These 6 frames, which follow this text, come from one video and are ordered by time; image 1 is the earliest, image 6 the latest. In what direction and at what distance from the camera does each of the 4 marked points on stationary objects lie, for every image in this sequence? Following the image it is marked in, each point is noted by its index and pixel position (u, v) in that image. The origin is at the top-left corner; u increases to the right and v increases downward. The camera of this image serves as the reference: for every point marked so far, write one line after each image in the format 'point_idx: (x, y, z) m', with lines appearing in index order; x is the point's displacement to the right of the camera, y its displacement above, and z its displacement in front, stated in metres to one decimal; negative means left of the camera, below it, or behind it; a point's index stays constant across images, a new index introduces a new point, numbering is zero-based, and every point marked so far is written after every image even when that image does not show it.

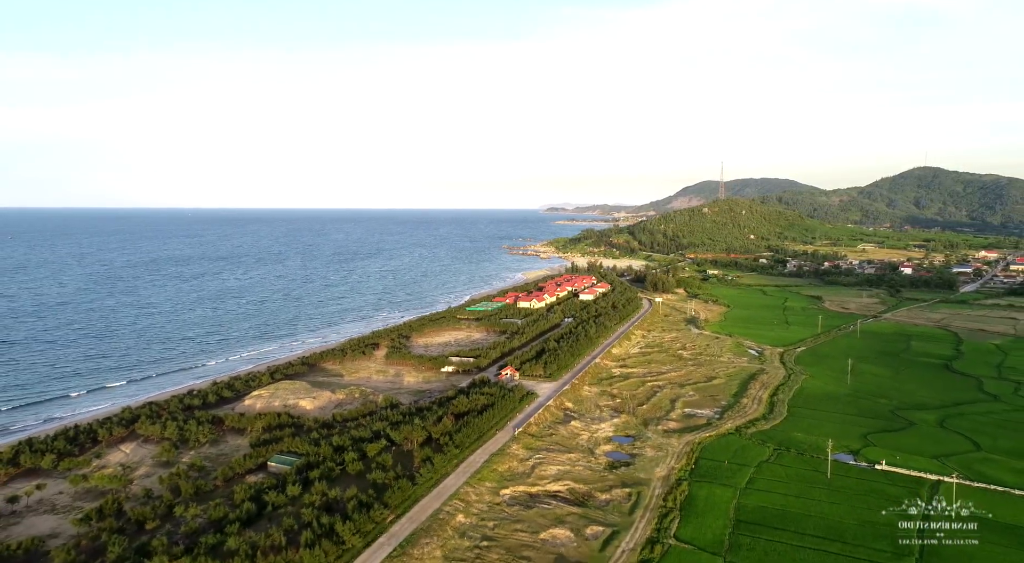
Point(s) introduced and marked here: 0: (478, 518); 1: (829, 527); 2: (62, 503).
0: (-1.0, -7.1, +20.0) m
1: (+9.4, -7.2, +19.7) m
2: (-13.3, -6.5, +19.7) m
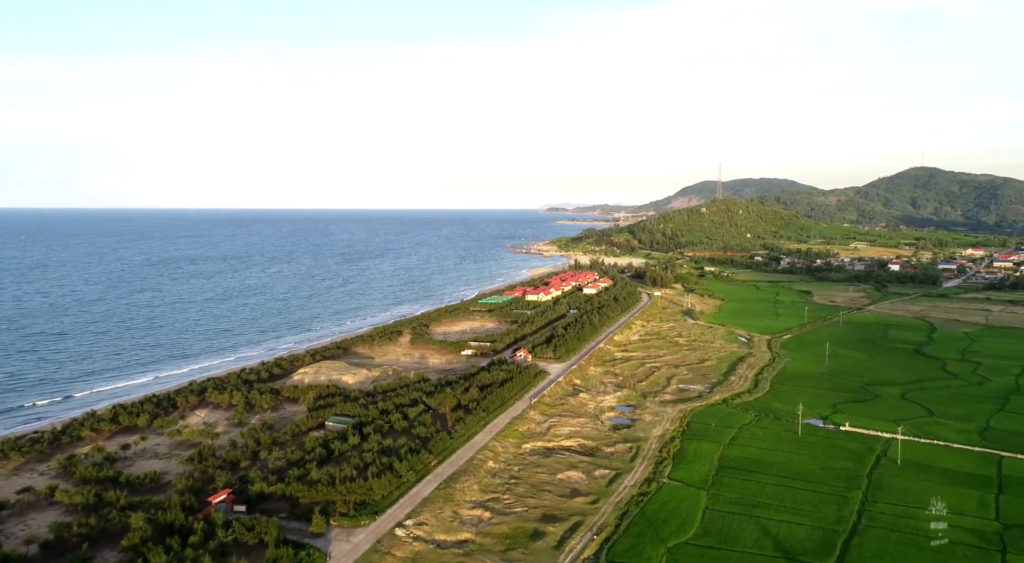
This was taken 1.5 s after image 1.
0: (-0.2, -6.6, +24.2) m
1: (+10.2, -6.8, +23.9) m
2: (-12.5, -6.0, +23.9) m
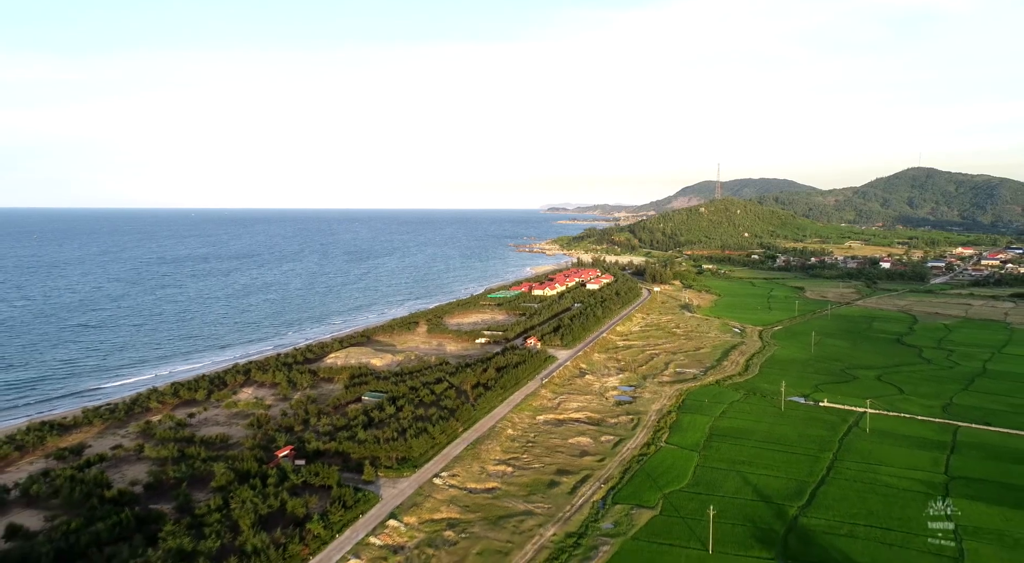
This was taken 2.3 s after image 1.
0: (+0.5, -6.2, +27.6) m
1: (+10.9, -6.4, +27.3) m
2: (-11.9, -5.6, +27.3) m
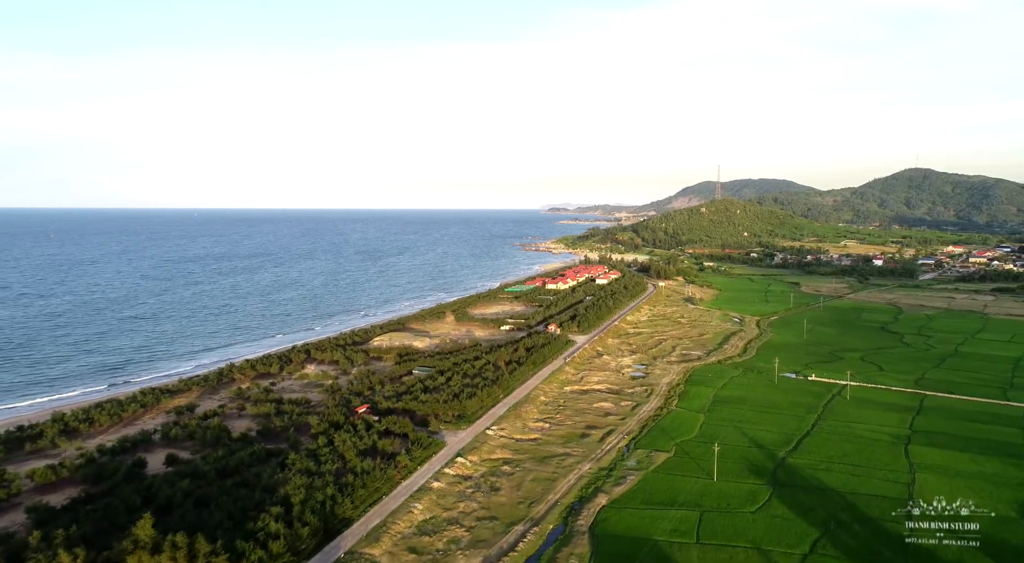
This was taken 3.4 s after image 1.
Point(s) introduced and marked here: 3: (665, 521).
0: (+2.1, -5.6, +32.3) m
1: (+12.4, -5.8, +32.0) m
2: (-10.3, -5.1, +32.0) m
3: (+4.6, -7.1, +19.9) m
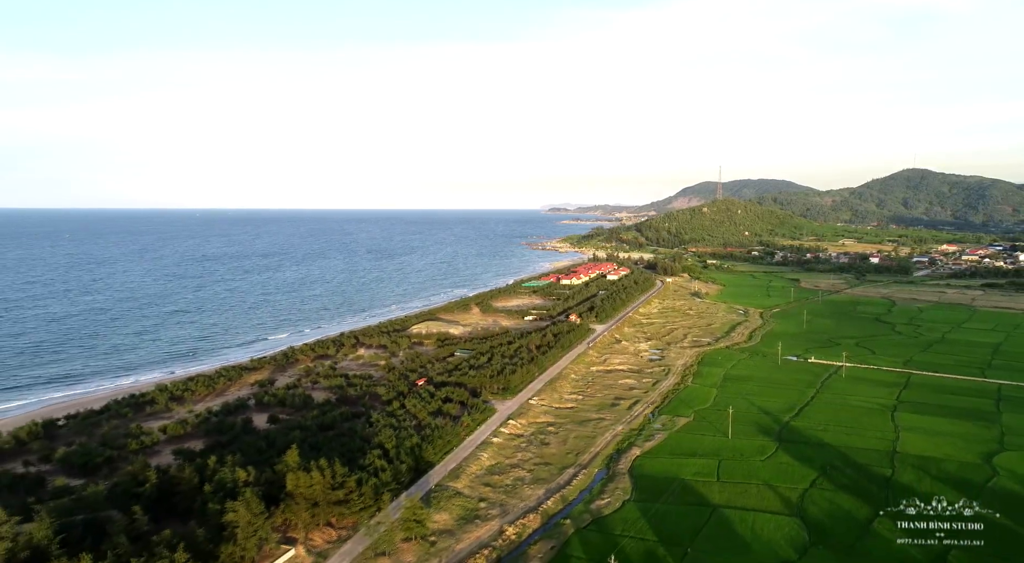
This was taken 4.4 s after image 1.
0: (+3.9, -5.1, +36.5) m
1: (+14.3, -5.3, +36.1) m
2: (-8.5, -4.6, +36.1) m
3: (+6.4, -6.6, +24.0) m
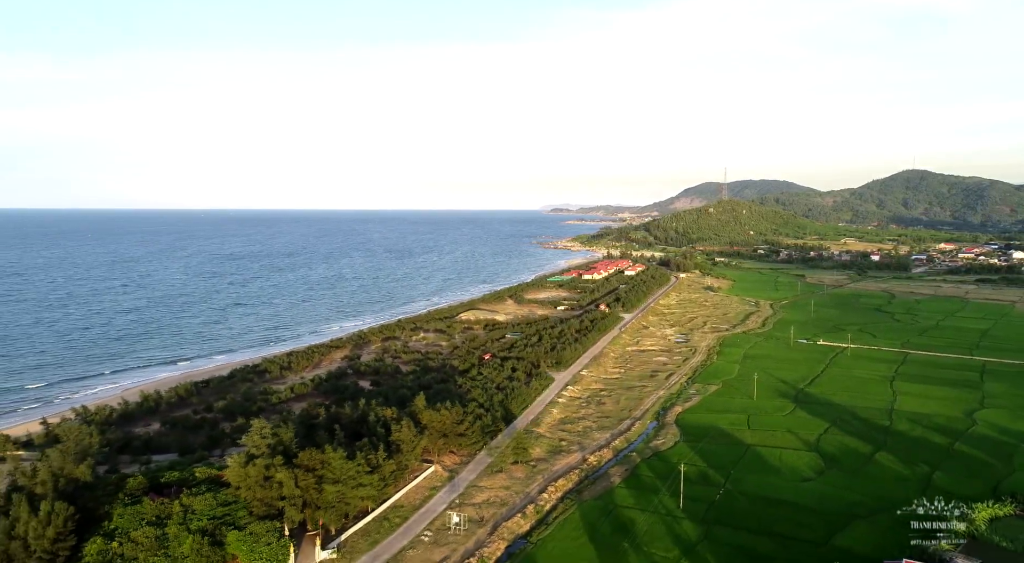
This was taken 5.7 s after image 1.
0: (+6.8, -4.5, +41.7) m
1: (+17.2, -4.7, +41.3) m
2: (-5.5, -4.0, +41.4) m
3: (+9.3, -6.0, +29.2) m
